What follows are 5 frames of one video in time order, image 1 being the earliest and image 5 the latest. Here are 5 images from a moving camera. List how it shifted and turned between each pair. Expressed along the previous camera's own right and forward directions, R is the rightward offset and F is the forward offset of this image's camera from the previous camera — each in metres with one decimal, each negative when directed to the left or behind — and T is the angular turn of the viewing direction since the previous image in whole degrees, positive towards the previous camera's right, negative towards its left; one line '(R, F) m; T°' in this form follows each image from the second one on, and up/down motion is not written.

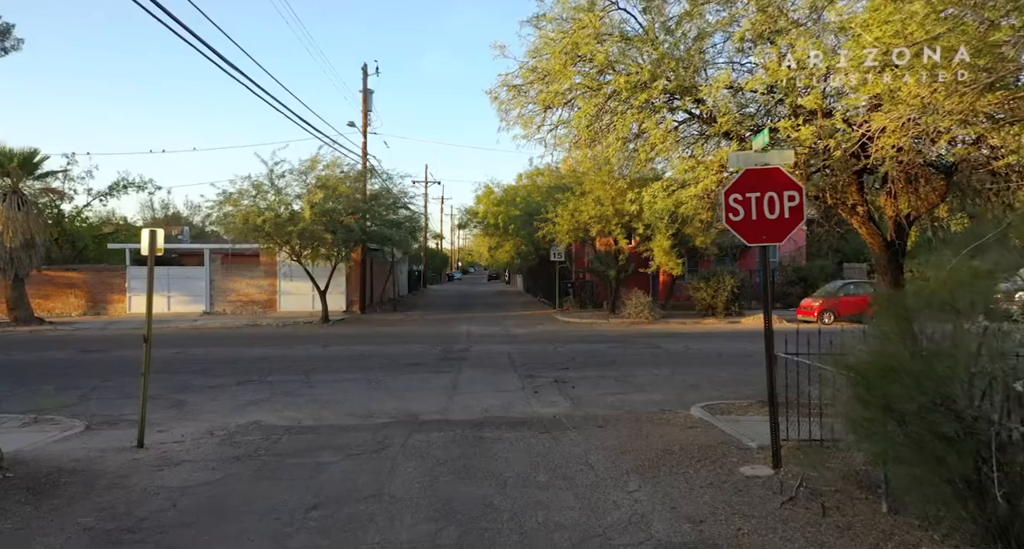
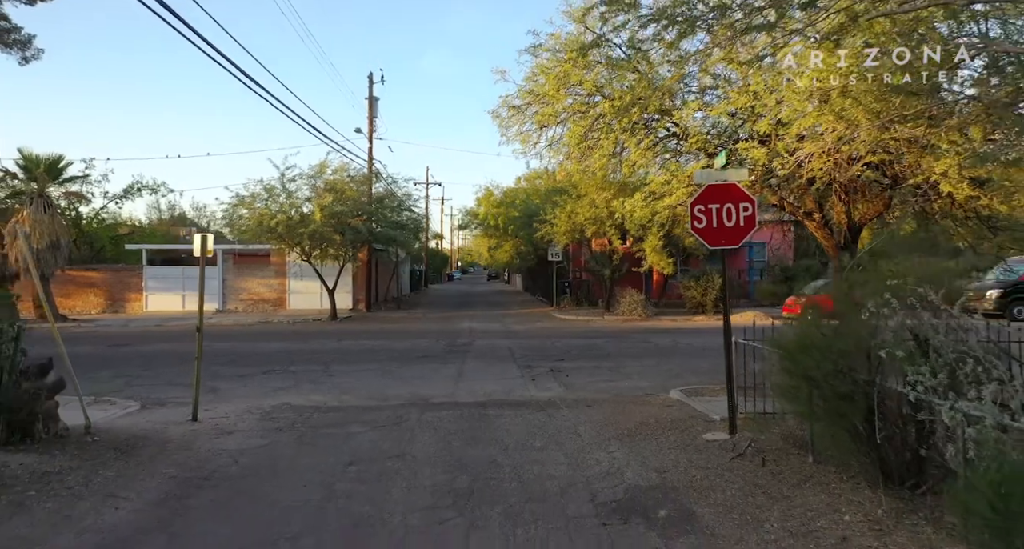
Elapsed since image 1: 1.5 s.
(0.0, -1.1) m; 0°
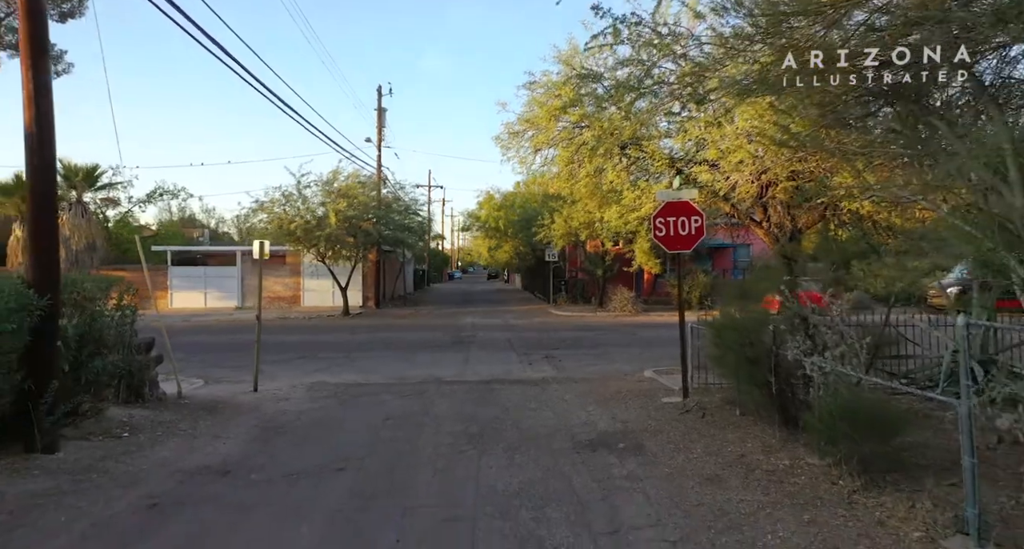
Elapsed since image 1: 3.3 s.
(0.0, -1.9) m; 0°
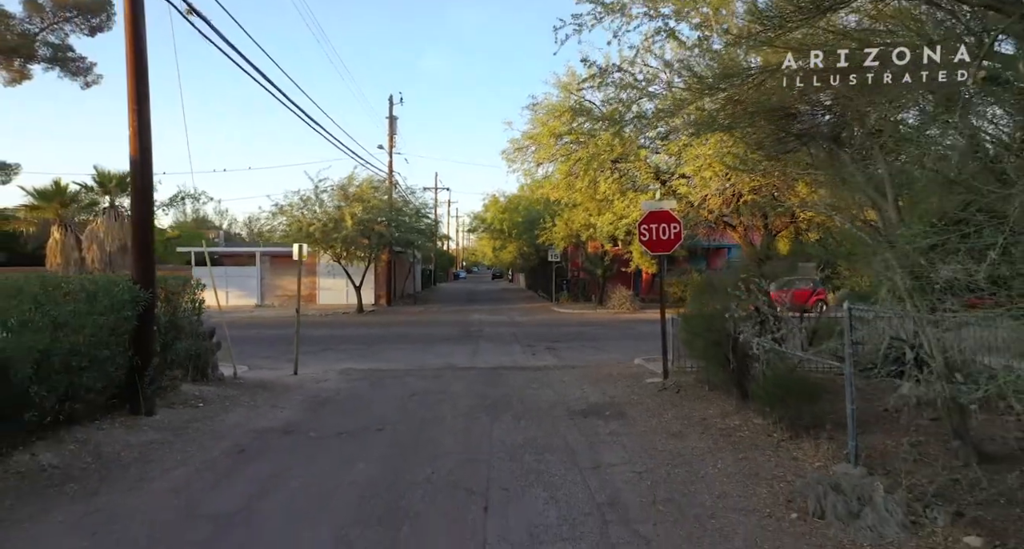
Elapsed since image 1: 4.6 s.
(0.0, -1.5) m; 0°
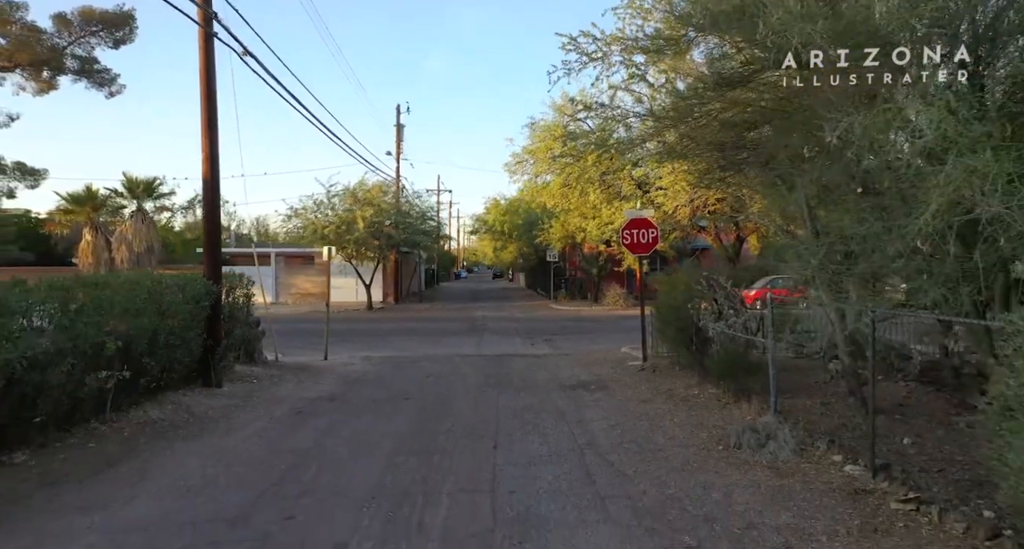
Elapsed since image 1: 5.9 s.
(0.0, -1.7) m; 0°
